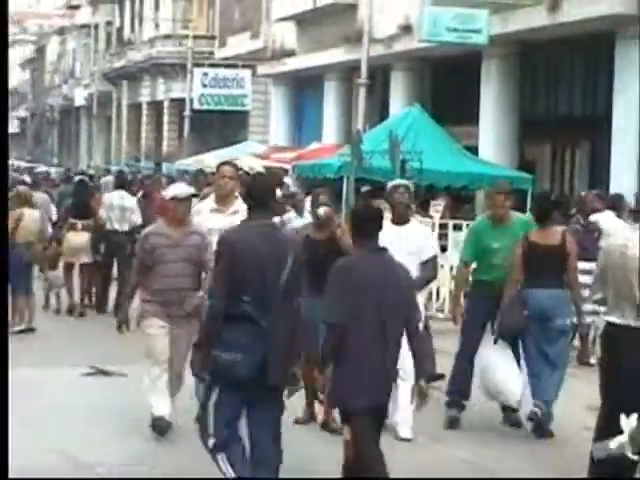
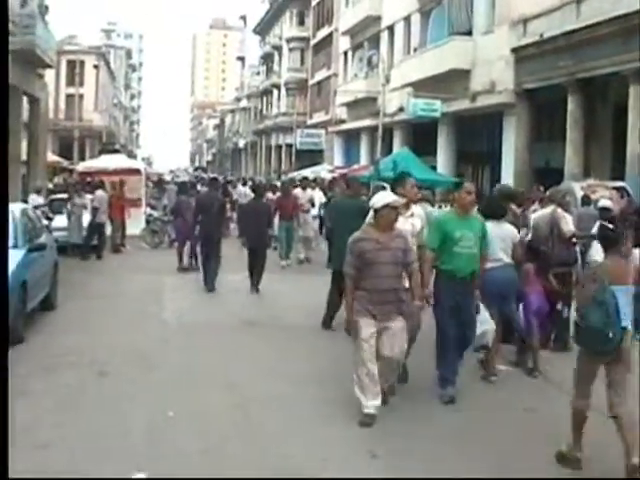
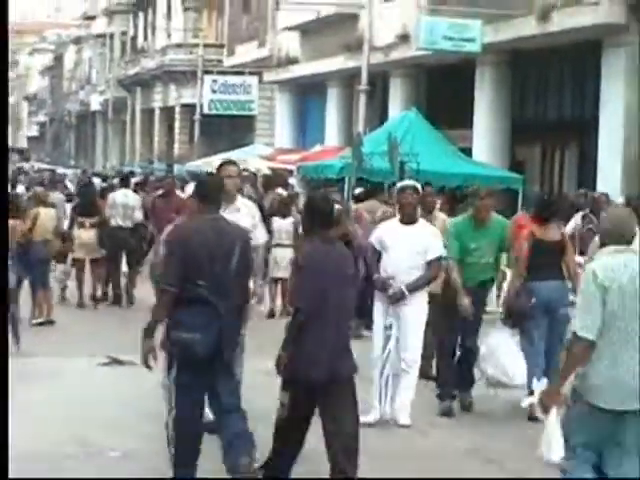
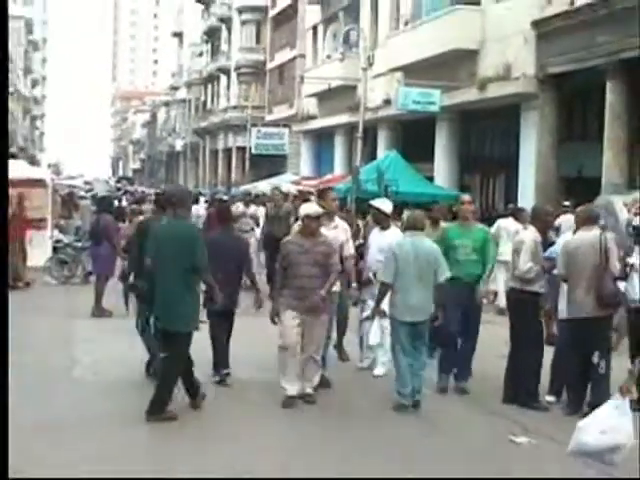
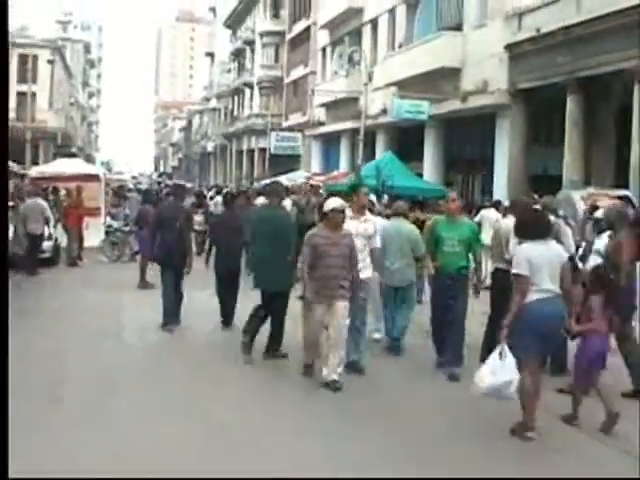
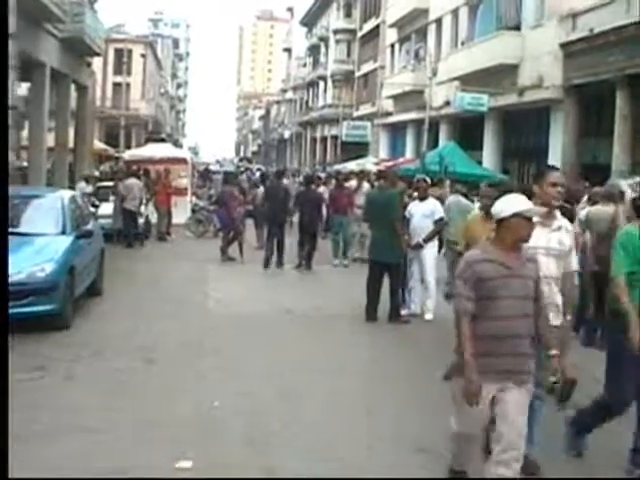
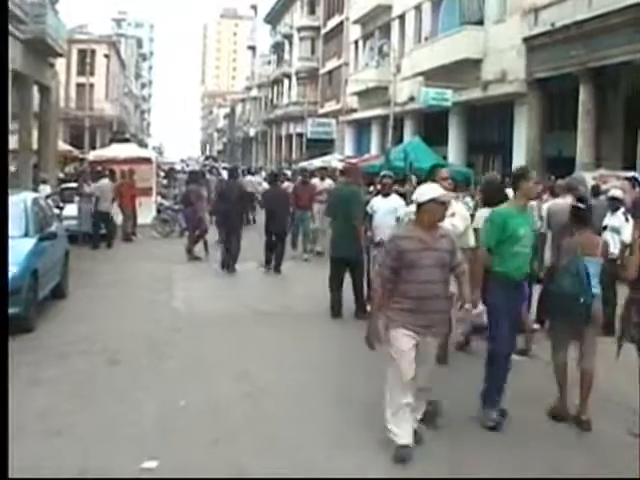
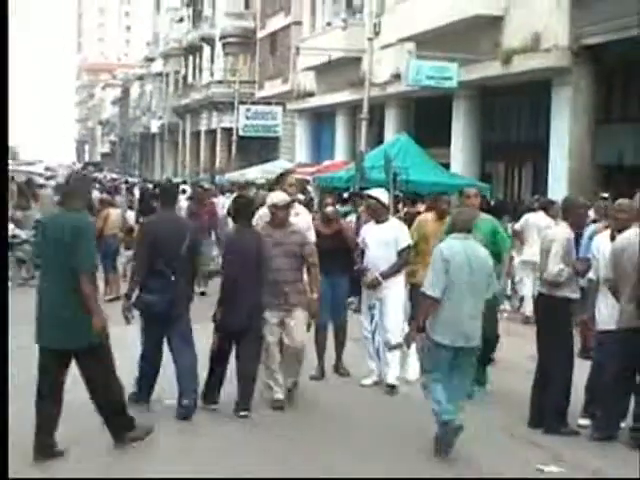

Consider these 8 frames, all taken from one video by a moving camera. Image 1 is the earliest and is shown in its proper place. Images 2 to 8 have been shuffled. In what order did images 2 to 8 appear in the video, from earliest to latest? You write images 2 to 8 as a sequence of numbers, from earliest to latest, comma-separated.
3, 8, 4, 5, 2, 7, 6
